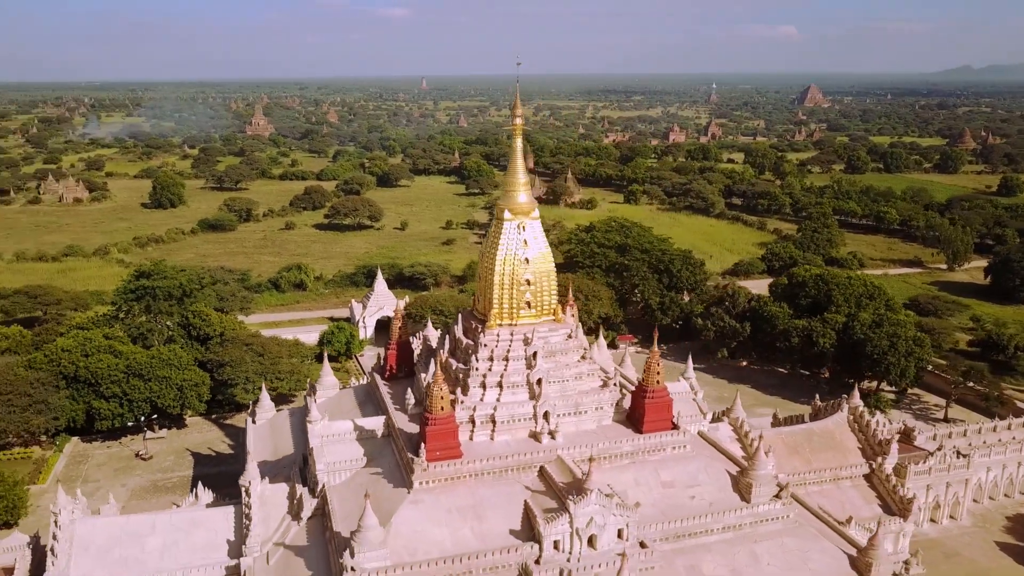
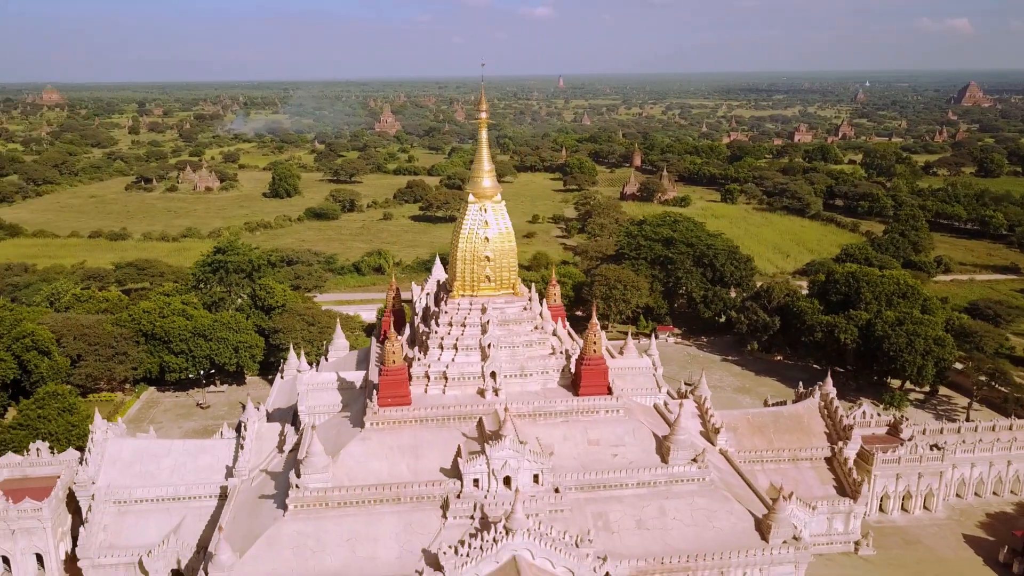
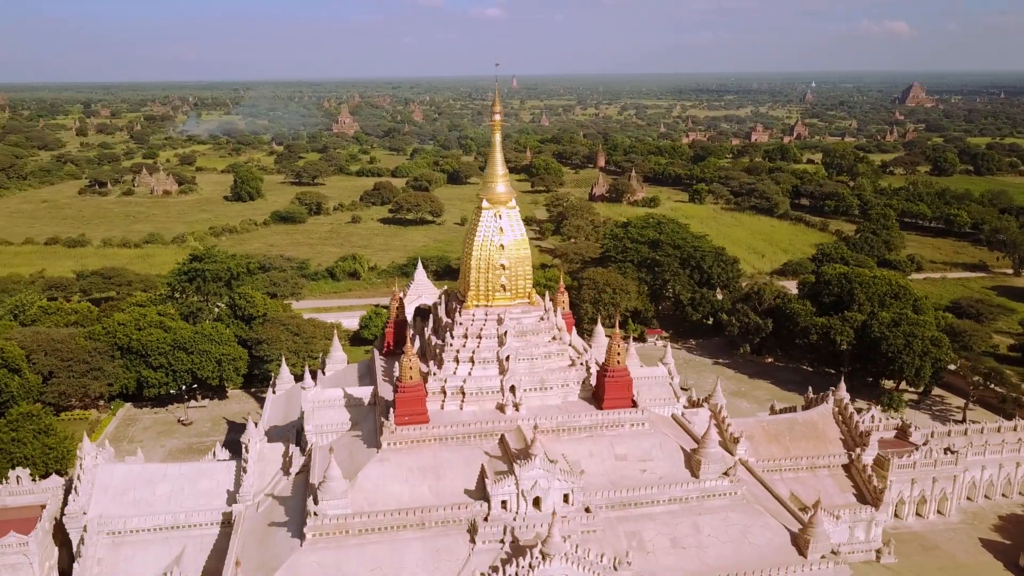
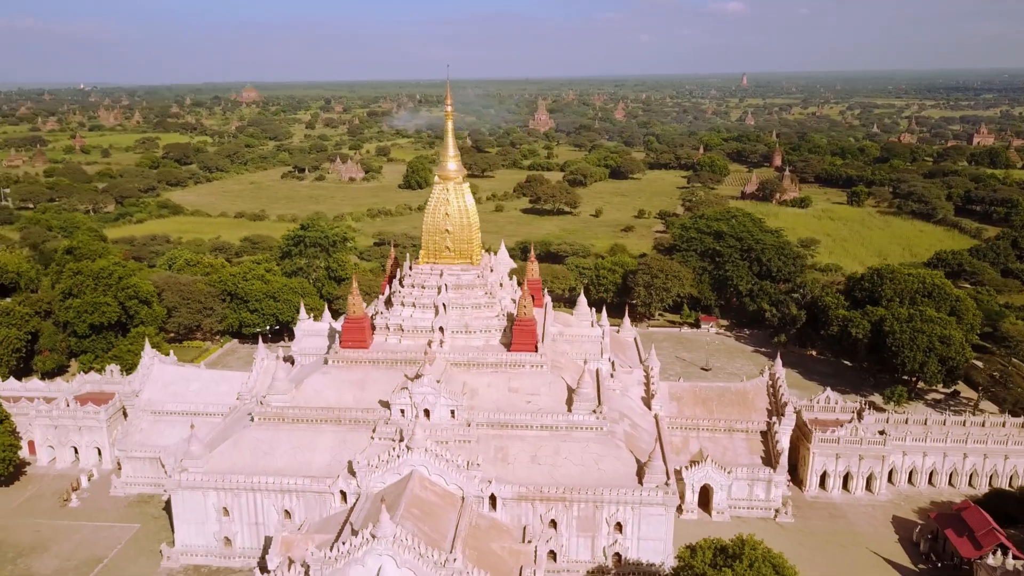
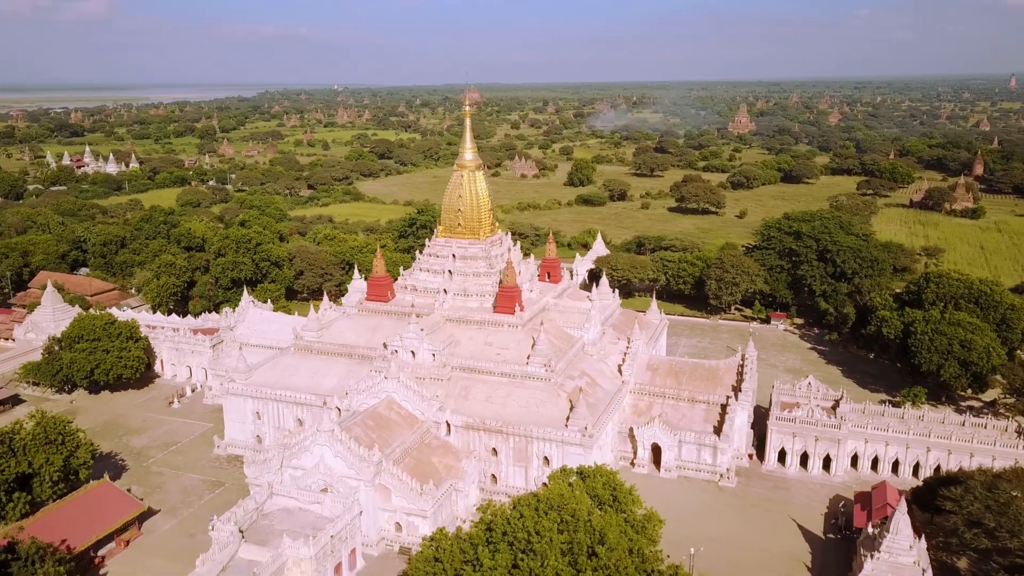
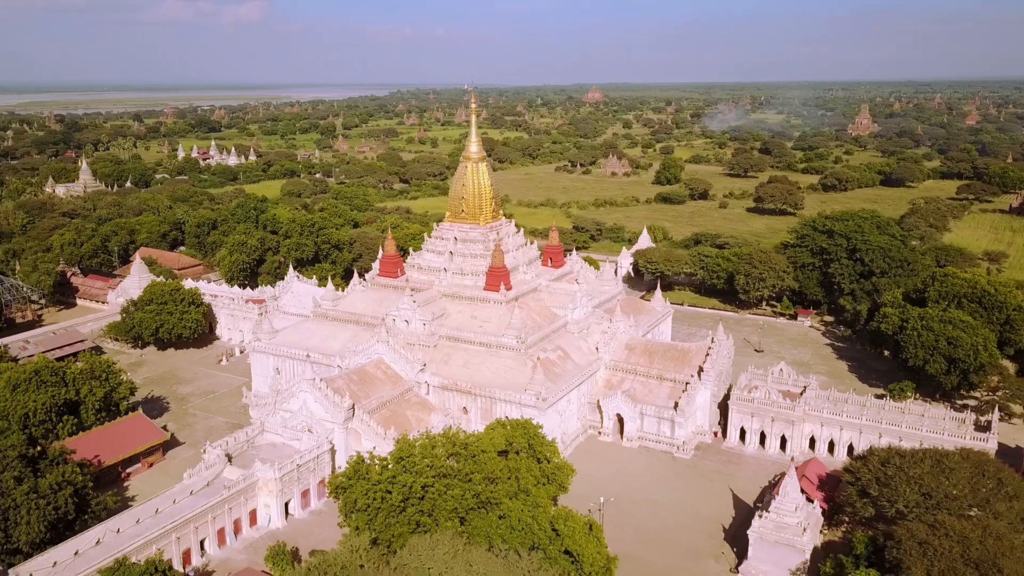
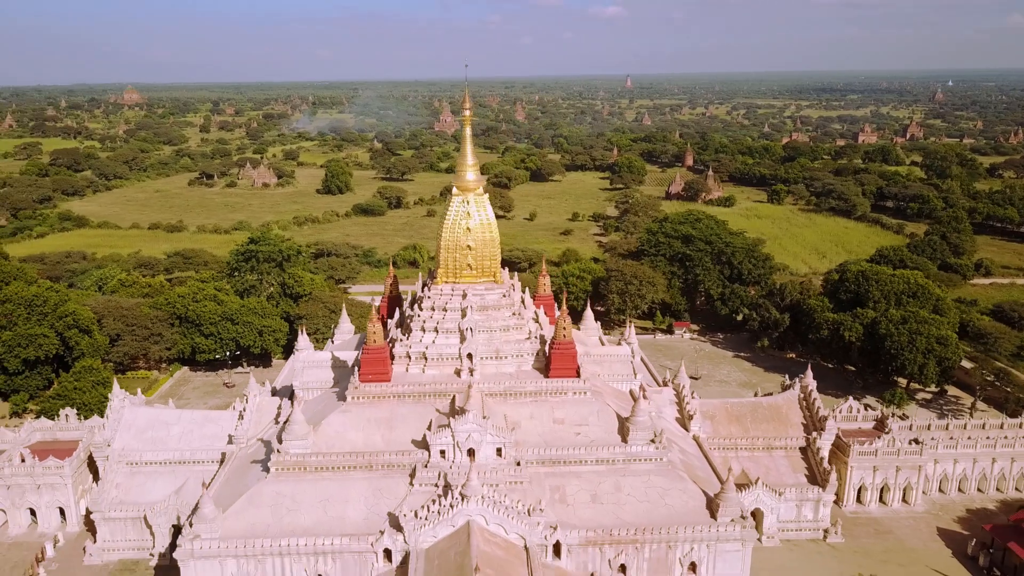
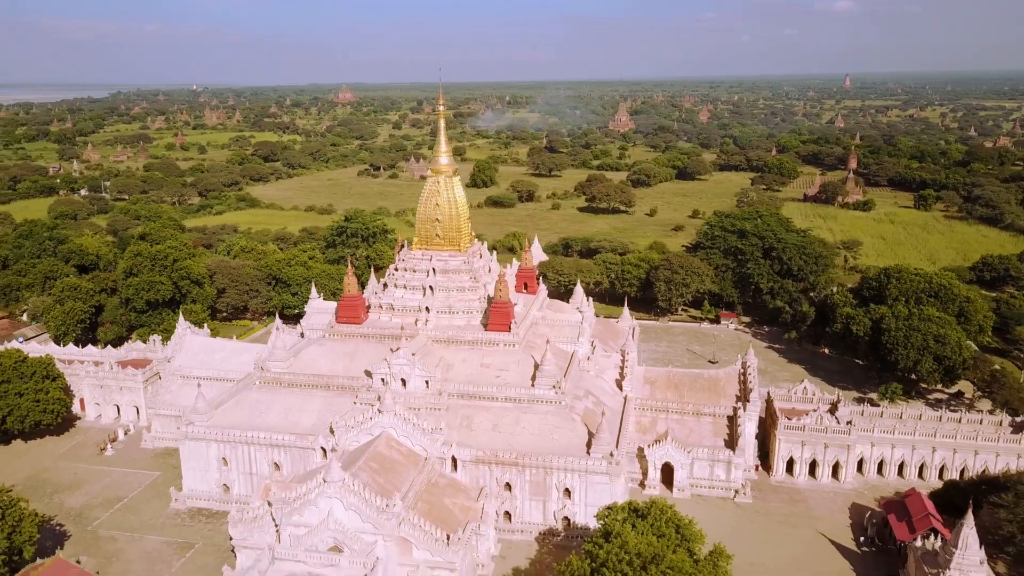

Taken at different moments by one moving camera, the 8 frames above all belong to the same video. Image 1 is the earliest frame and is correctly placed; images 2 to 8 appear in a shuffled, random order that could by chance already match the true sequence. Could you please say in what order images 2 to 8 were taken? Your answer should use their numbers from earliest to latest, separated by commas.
3, 2, 7, 4, 8, 5, 6
